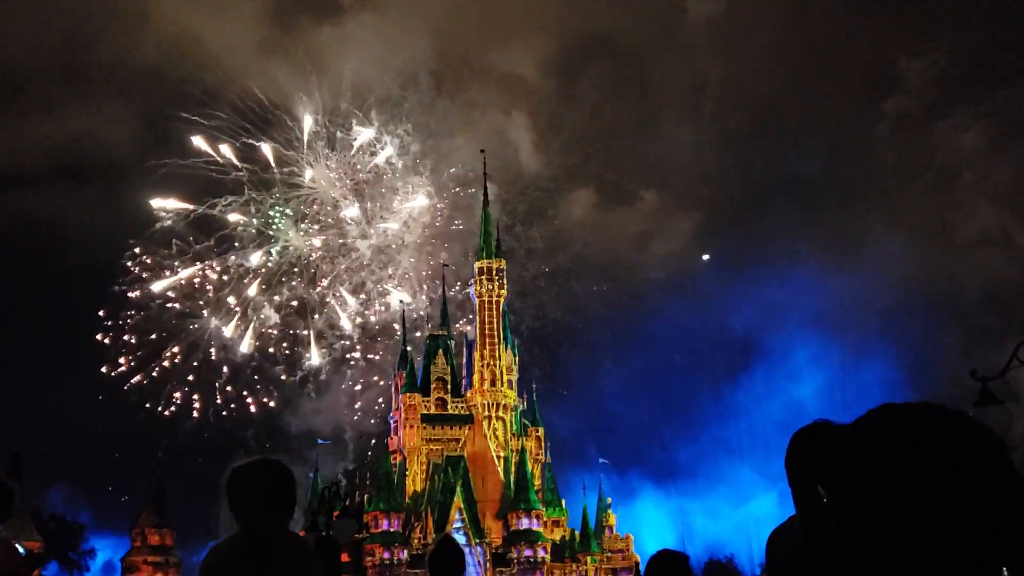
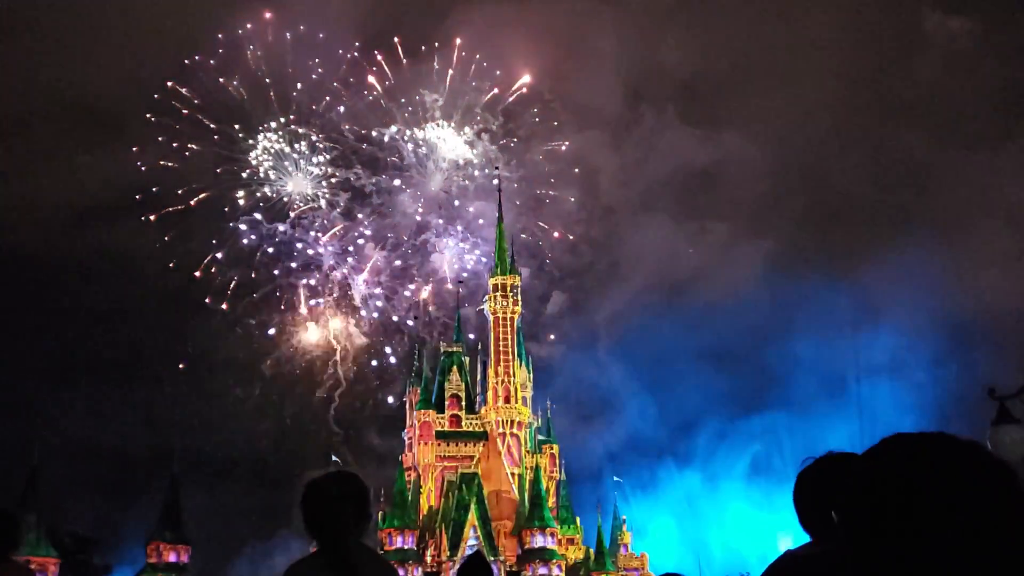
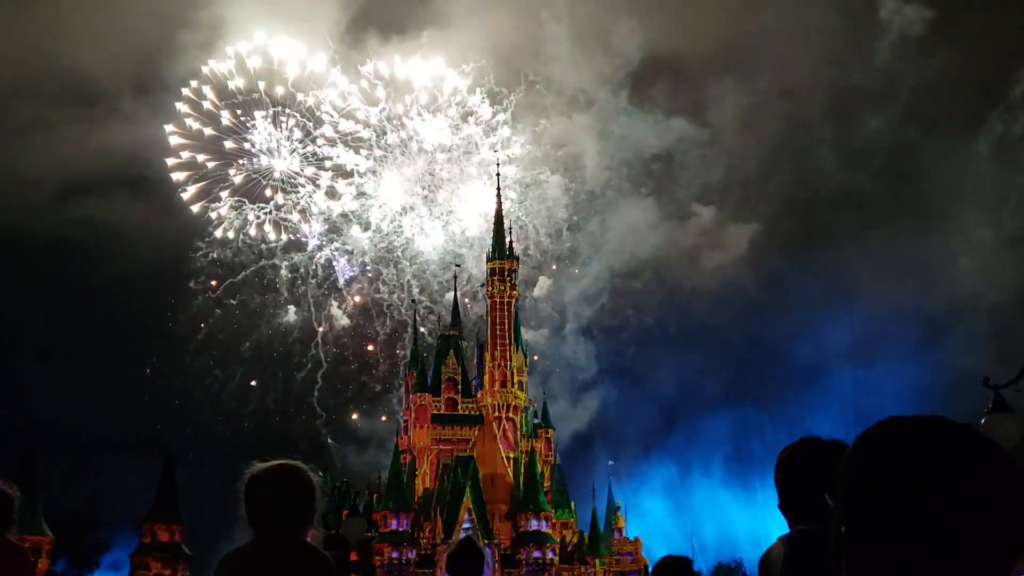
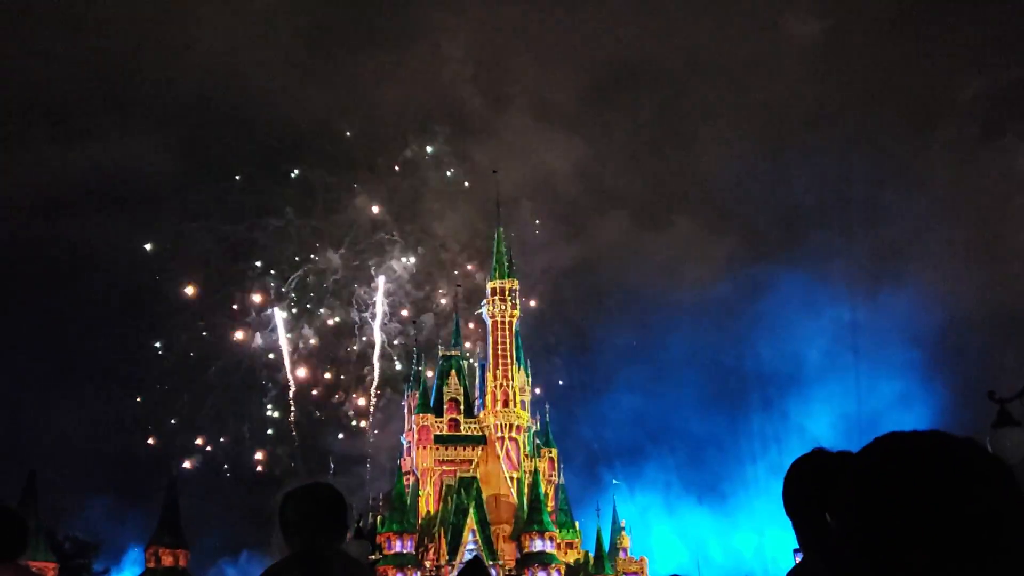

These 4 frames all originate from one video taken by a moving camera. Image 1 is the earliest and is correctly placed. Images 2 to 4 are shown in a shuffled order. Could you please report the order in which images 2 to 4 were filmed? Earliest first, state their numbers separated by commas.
4, 3, 2
